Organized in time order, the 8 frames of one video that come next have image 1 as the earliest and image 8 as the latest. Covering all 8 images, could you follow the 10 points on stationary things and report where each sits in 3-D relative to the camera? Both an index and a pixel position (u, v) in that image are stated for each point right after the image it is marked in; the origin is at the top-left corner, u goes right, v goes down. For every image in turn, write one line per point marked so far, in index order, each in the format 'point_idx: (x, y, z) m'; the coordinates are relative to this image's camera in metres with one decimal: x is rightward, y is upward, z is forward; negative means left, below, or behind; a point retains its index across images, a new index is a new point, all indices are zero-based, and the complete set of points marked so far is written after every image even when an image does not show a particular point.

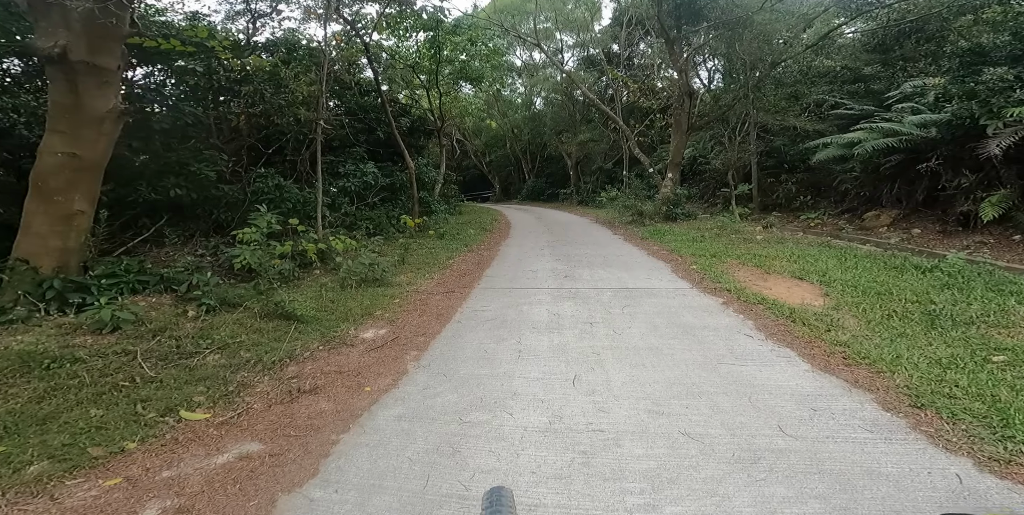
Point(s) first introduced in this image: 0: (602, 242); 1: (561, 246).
0: (+2.6, +0.8, +13.9) m
1: (+1.4, +0.5, +13.0) m
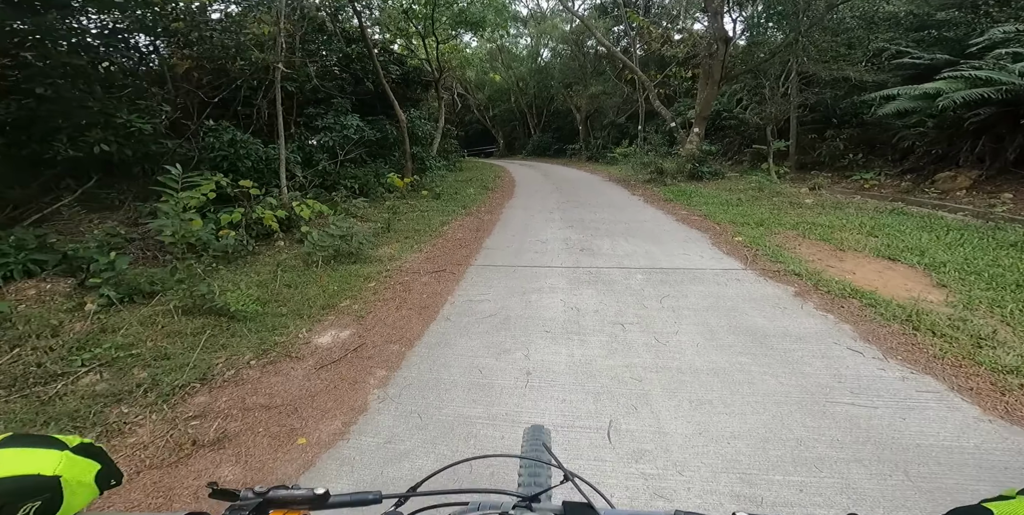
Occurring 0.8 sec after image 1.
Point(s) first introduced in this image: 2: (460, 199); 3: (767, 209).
0: (+2.8, +1.6, +11.8) m
1: (+1.6, +1.2, +11.0) m
2: (-1.3, +1.5, +11.9) m
3: (+5.6, +1.2, +10.4) m
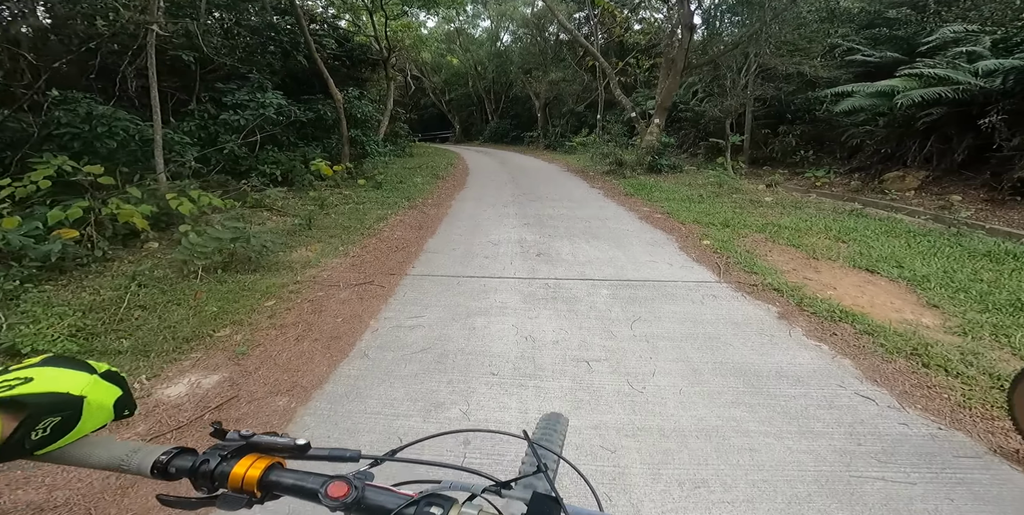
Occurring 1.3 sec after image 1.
0: (+1.6, +1.6, +10.9) m
1: (+0.5, +1.2, +10.0) m
2: (-2.5, +1.6, +10.6) m
3: (+4.6, +1.1, +9.8) m
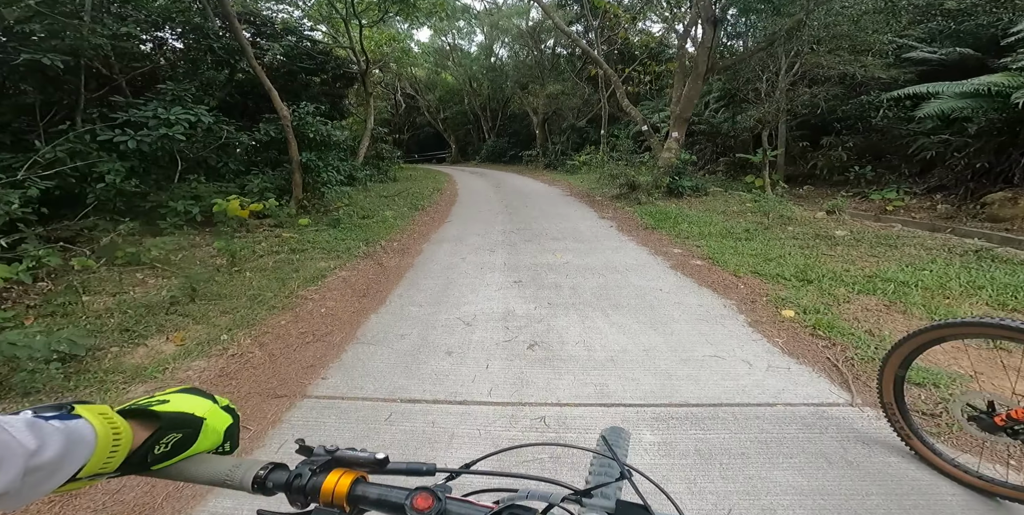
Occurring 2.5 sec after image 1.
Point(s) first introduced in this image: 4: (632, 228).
0: (+1.5, +0.6, +8.6) m
1: (+0.3, +0.3, +7.7) m
2: (-2.7, +0.6, +8.3) m
3: (+4.4, +0.3, +7.4) m
4: (+1.9, +0.5, +7.6) m
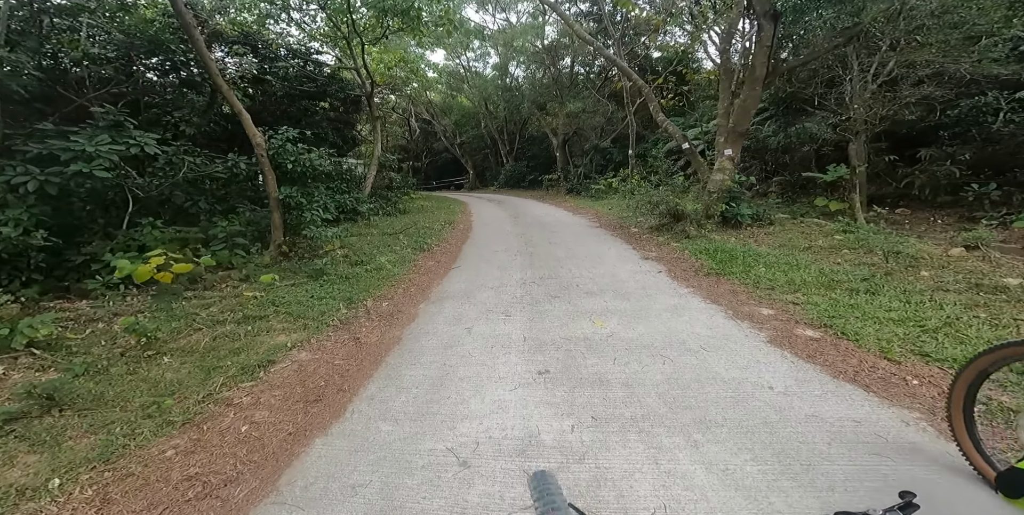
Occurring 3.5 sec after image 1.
0: (+1.8, -0.1, +6.9) m
1: (+0.6, -0.4, +6.0) m
2: (-2.4, -0.2, +6.7) m
3: (+4.6, -0.3, +5.5) m
4: (+2.2, -0.2, +5.9) m
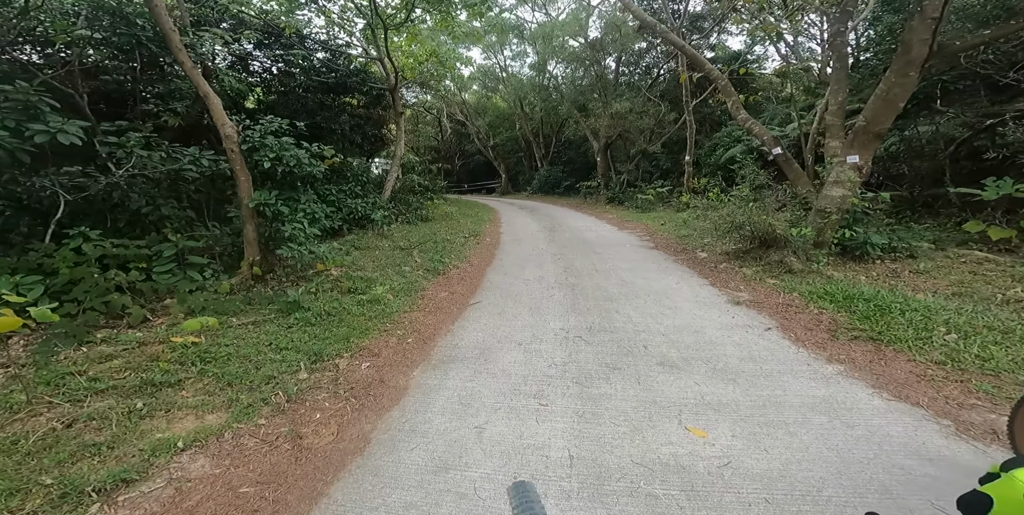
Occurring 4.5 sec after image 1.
0: (+2.2, -0.5, +4.9) m
1: (+0.9, -0.8, +4.1) m
2: (-2.0, -0.6, +5.1) m
3: (+4.9, -0.8, +3.4) m
4: (+2.5, -0.7, +3.9) m
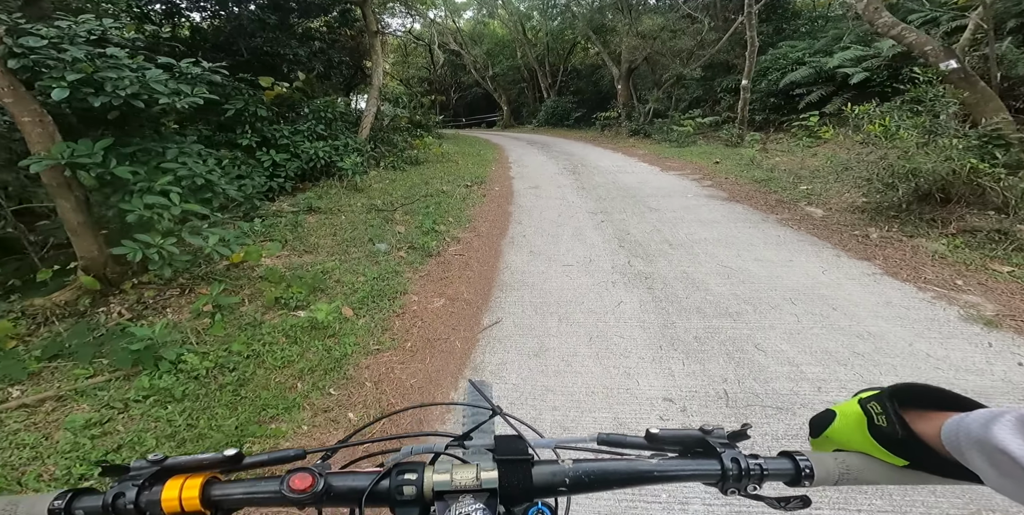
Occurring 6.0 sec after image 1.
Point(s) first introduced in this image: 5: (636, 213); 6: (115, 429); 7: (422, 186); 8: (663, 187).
0: (+2.5, -0.4, +2.6) m
1: (+1.2, -0.8, +1.8) m
2: (-1.7, -0.6, +2.8) m
3: (+5.2, -0.9, +1.1) m
4: (+2.8, -0.7, +1.6) m
5: (+1.4, +0.5, +5.5) m
6: (-1.9, -0.8, +2.2) m
7: (-1.3, +0.8, +6.6) m
8: (+2.2, +1.0, +7.0) m
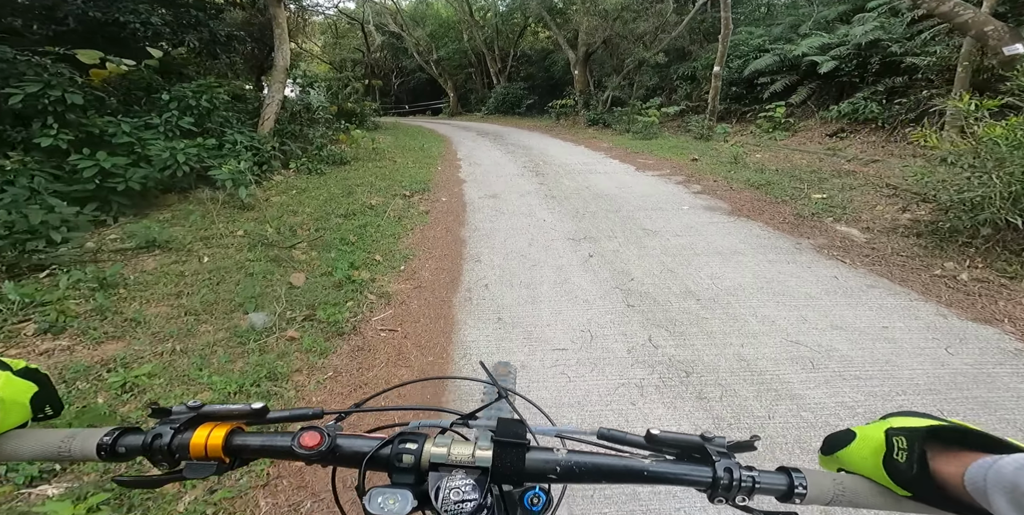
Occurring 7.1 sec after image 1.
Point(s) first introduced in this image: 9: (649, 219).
0: (+2.4, -0.8, +1.5) m
1: (+1.2, -1.3, +0.5) m
2: (-1.8, -1.0, +1.2) m
3: (+5.3, -1.2, +0.3) m
4: (+2.9, -1.1, +0.5) m
5: (+1.0, +0.1, +4.2) m
6: (-1.9, -1.3, +0.6) m
7: (-1.8, +0.4, +5.0) m
8: (+1.6, +0.7, +5.8) m
9: (+1.3, +0.3, +4.6) m
